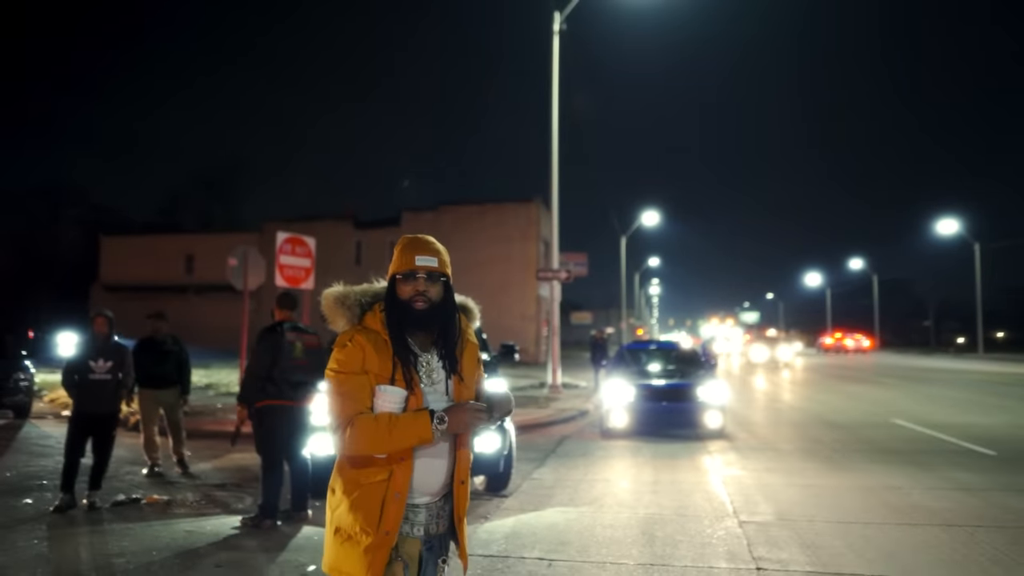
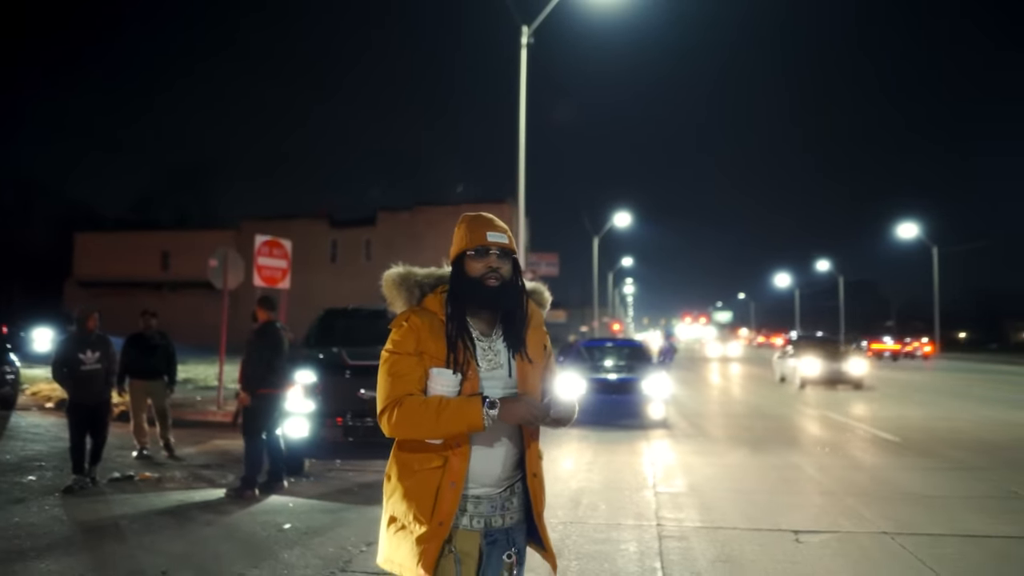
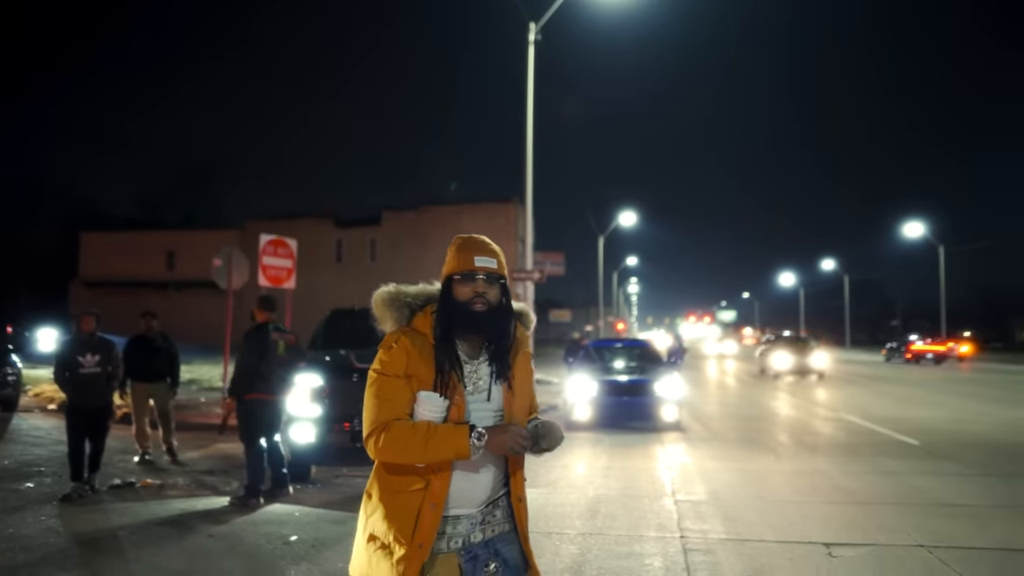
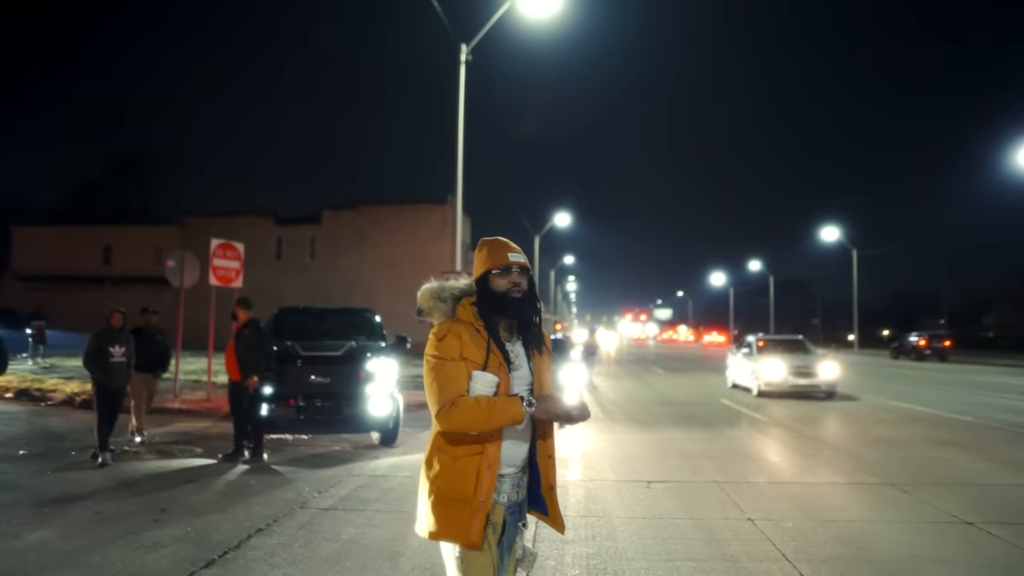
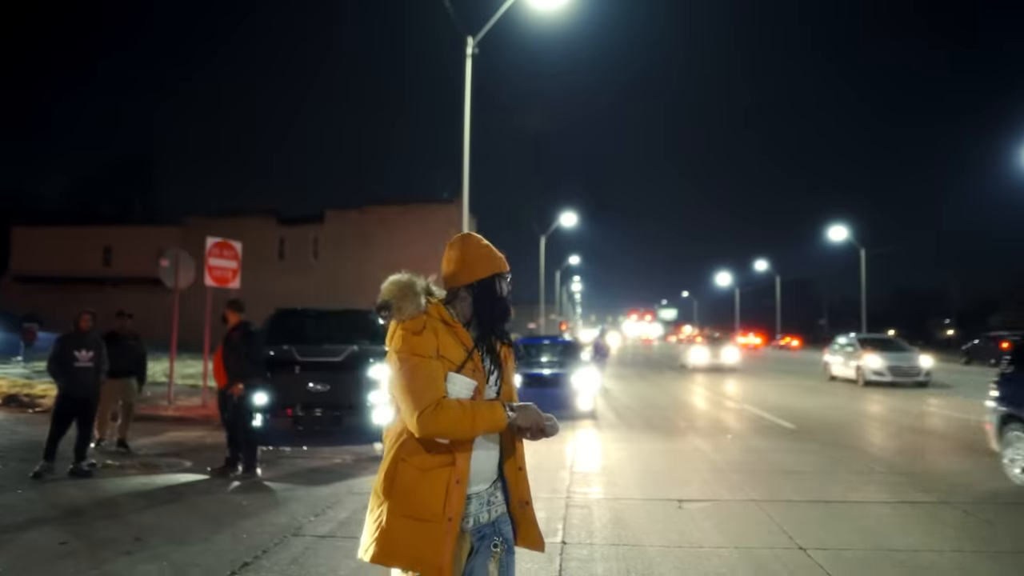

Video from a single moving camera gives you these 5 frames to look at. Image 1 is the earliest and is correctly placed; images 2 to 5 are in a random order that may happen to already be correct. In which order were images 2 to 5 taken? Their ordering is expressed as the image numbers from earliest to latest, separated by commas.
3, 2, 5, 4
